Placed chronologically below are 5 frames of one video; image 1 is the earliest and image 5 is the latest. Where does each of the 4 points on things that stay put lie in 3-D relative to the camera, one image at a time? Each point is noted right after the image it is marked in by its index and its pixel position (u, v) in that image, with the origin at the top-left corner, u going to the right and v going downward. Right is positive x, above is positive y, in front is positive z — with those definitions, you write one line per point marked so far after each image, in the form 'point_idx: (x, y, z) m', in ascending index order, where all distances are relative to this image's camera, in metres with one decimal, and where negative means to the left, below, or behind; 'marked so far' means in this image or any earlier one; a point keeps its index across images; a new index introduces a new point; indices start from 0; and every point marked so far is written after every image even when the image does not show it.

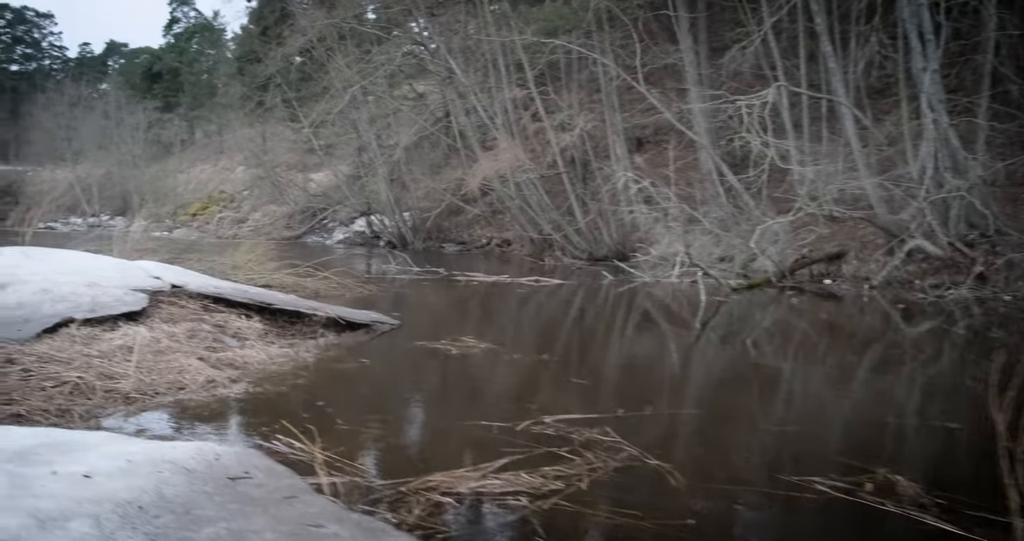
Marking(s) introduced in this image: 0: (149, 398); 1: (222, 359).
0: (-0.9, -0.3, +2.6) m
1: (-0.9, -0.3, +3.2) m
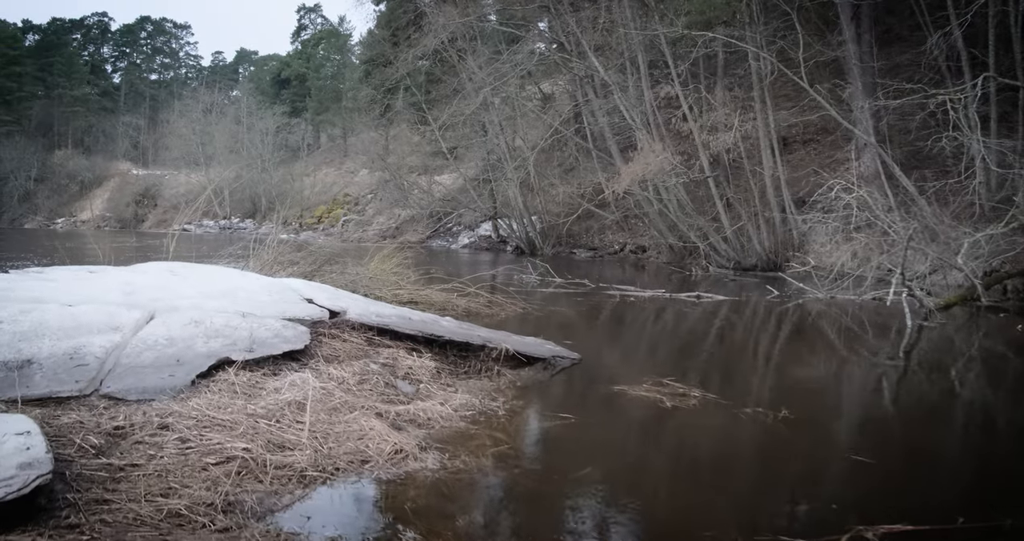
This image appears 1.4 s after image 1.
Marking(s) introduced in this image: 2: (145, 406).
0: (-0.3, -0.4, +2.1) m
1: (-0.3, -0.4, +2.6) m
2: (-0.8, -0.3, +2.4) m
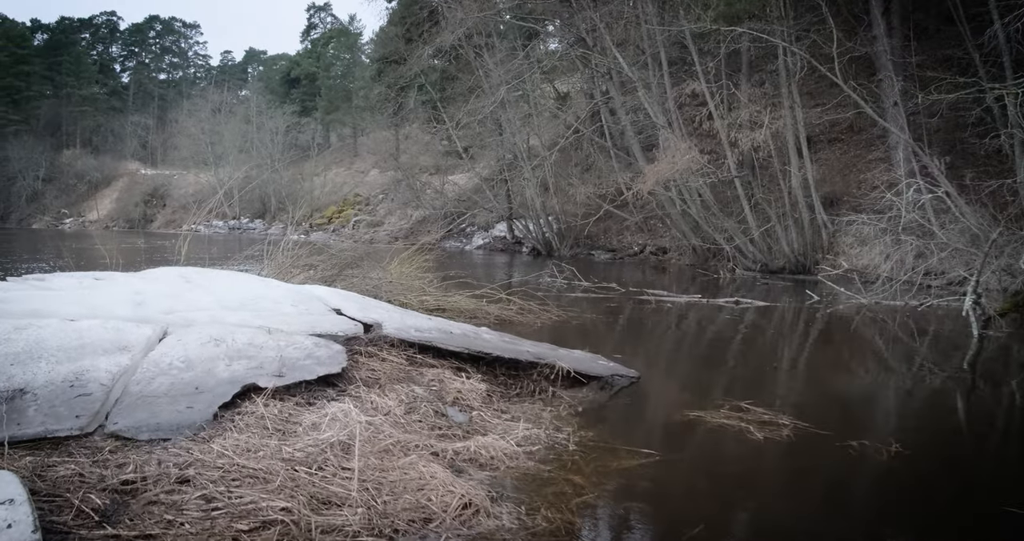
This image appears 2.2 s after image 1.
0: (-0.2, -0.4, +1.7) m
1: (-0.1, -0.4, +2.2) m
2: (-0.7, -0.3, +2.0) m
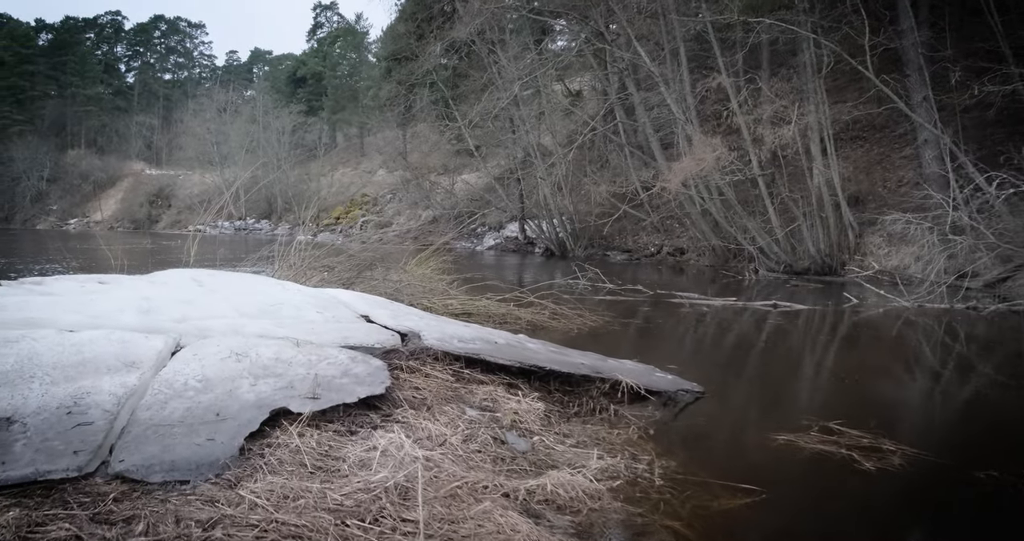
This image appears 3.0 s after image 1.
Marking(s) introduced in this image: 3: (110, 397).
0: (0.0, -0.4, +1.3) m
1: (0.0, -0.4, +1.8) m
2: (-0.5, -0.3, +1.7) m
3: (-0.7, -0.2, +1.9) m
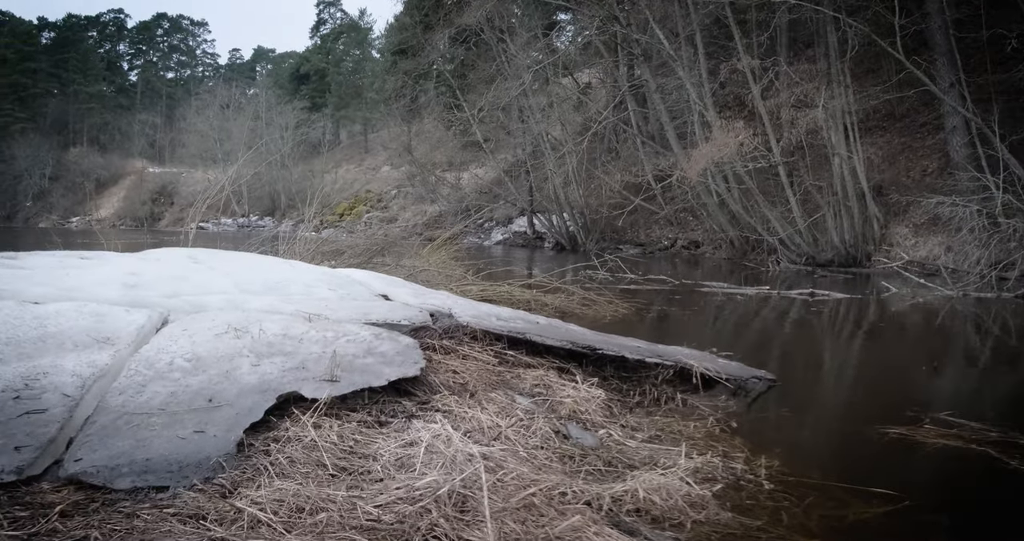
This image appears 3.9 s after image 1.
0: (+0.1, -0.3, +0.9) m
1: (+0.1, -0.3, +1.4) m
2: (-0.4, -0.3, +1.3) m
3: (-0.6, -0.1, +1.5) m
